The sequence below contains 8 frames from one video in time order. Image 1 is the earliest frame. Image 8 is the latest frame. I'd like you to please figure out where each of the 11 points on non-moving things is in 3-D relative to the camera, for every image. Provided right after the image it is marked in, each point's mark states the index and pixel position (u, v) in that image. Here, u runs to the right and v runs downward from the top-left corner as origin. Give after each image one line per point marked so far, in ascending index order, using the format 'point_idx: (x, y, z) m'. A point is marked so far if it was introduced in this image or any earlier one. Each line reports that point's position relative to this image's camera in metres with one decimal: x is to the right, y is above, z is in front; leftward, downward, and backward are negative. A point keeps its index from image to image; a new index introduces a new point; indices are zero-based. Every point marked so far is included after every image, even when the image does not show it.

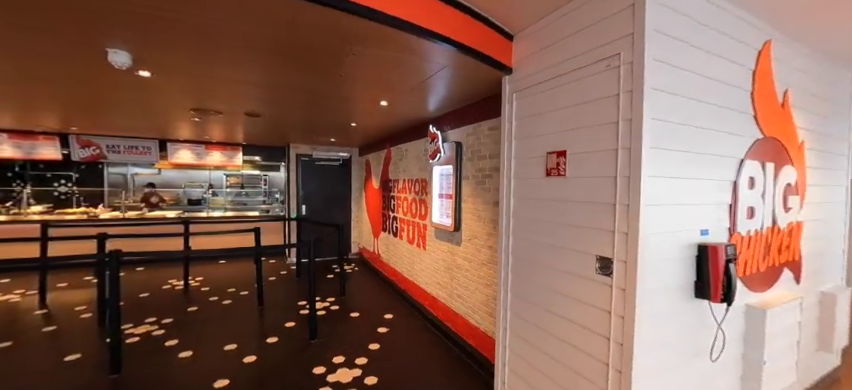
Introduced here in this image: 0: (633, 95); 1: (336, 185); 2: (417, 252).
0: (+0.9, +0.4, +1.3) m
1: (-2.1, +0.2, +6.5) m
2: (-0.2, -0.8, +3.9) m
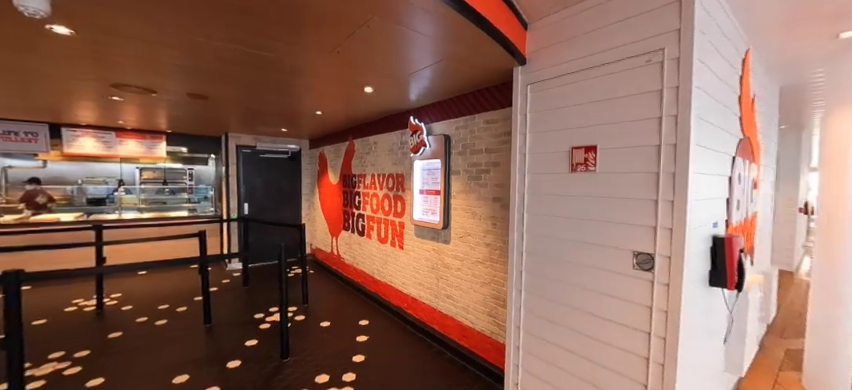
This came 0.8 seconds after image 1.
0: (+1.1, +0.5, +1.3) m
1: (-2.8, +0.3, +5.8) m
2: (-0.5, -0.7, +3.7) m
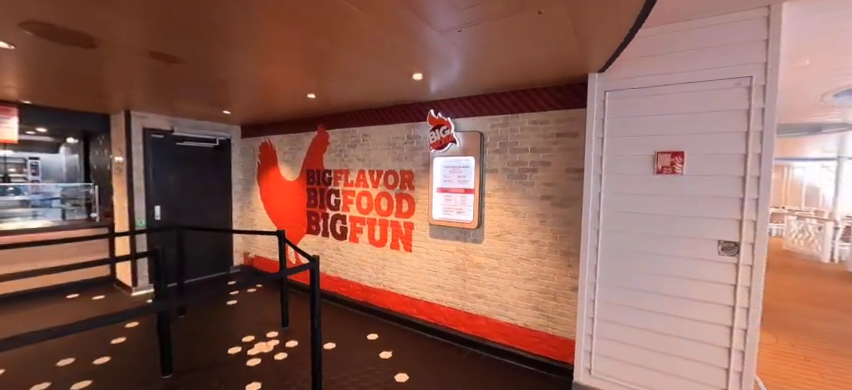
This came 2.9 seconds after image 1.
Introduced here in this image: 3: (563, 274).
0: (+1.9, +0.5, +1.7) m
1: (-3.3, +0.3, +4.6) m
2: (-0.4, -0.7, +3.4) m
3: (+1.1, -0.7, +2.5) m
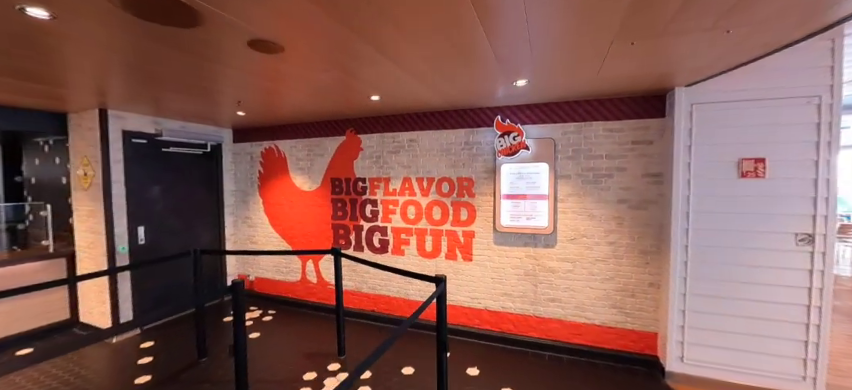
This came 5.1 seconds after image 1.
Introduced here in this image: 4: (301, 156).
0: (+2.8, +0.5, +2.0) m
1: (-2.9, +0.1, +3.8) m
2: (+0.2, -0.8, +3.3) m
3: (+1.9, -0.7, +2.7) m
4: (-1.5, +0.5, +3.8) m
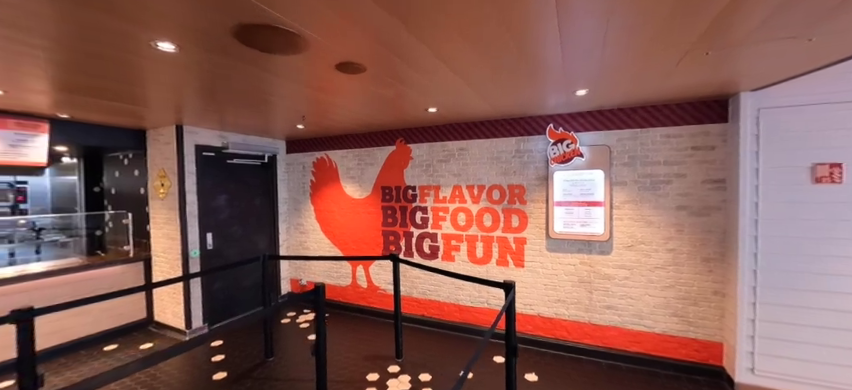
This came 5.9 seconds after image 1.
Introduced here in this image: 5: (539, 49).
0: (+3.2, +0.4, +2.0) m
1: (-2.3, 0.0, +4.1) m
2: (+0.8, -0.9, +3.3) m
3: (+2.4, -0.7, +2.6) m
4: (-0.9, +0.4, +4.0) m
5: (+0.6, +0.9, +1.8) m
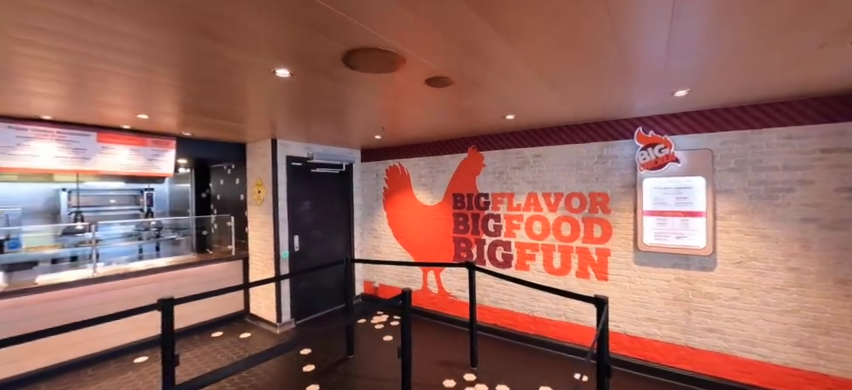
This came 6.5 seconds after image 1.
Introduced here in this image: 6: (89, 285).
0: (+3.8, +0.4, +1.5) m
1: (-1.4, -0.1, +4.4) m
2: (+1.6, -1.0, +3.2) m
3: (+3.1, -0.8, +2.2) m
4: (0.0, +0.3, +4.1) m
5: (+1.2, +0.8, +1.7) m
6: (-3.4, -0.9, +3.1) m
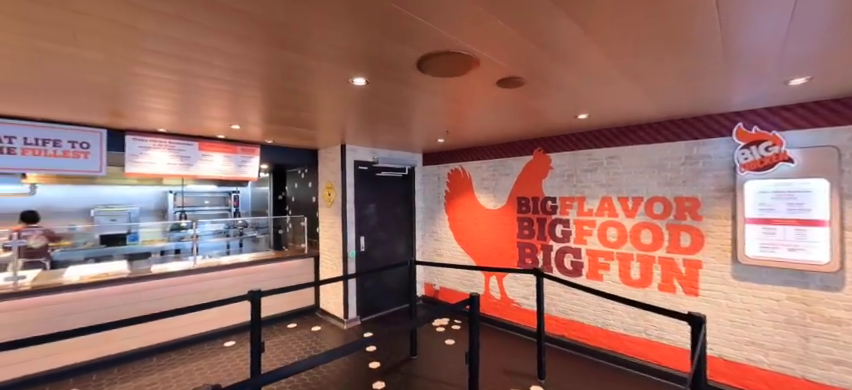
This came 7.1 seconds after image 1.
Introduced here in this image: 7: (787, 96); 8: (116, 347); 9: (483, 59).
0: (+4.2, +0.3, +0.9) m
1: (-0.5, -0.2, +4.5) m
2: (+2.2, -1.0, +2.9) m
3: (+3.6, -0.9, +1.7) m
4: (+0.8, +0.2, +4.0) m
5: (+1.6, +0.8, +1.5) m
6: (-2.7, -0.9, +3.5) m
7: (+2.7, +0.7, +2.3) m
8: (-3.3, -1.6, +3.2) m
9: (+0.4, +0.8, +1.9) m
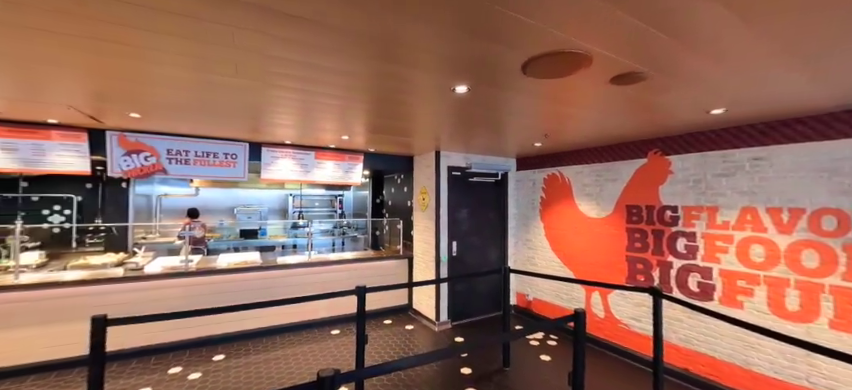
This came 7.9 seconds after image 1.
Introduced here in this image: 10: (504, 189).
0: (+4.5, +0.3, -0.1) m
1: (+0.8, -0.2, +4.5) m
2: (+3.0, -1.1, +2.3) m
3: (+4.1, -0.9, +0.8) m
4: (+1.9, +0.2, +3.7) m
5: (+2.2, +0.7, +1.1) m
6: (-1.6, -1.0, +4.0) m
7: (+3.4, +0.6, +1.6) m
8: (-2.2, -1.6, +3.8) m
9: (+1.1, +0.8, +1.8) m
10: (+1.0, +0.1, +4.6) m
